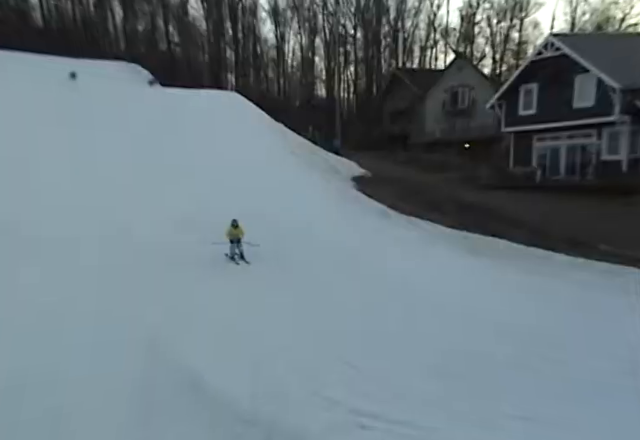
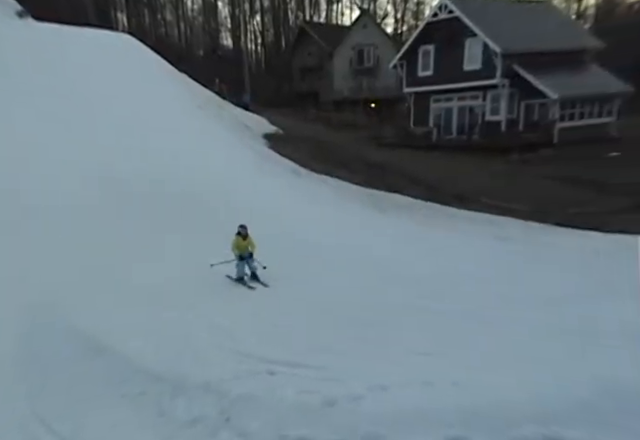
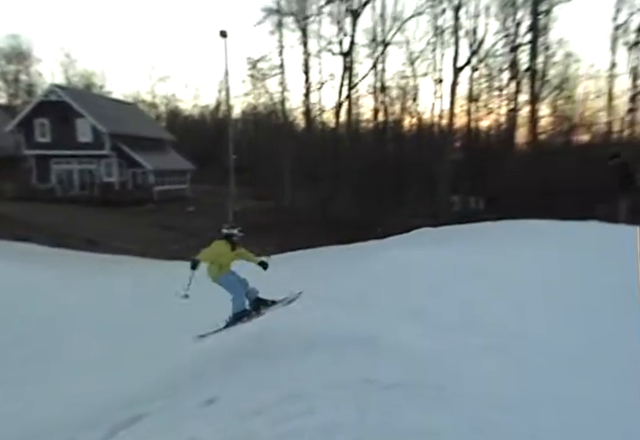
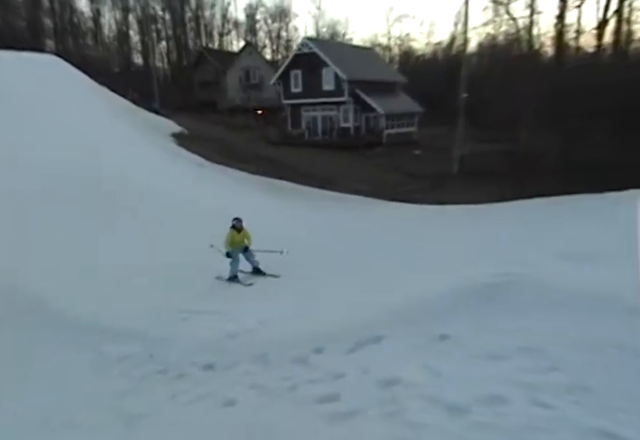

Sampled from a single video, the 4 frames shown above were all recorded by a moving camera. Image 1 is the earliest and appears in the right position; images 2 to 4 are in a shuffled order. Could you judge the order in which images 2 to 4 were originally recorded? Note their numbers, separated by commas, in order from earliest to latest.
2, 4, 3
